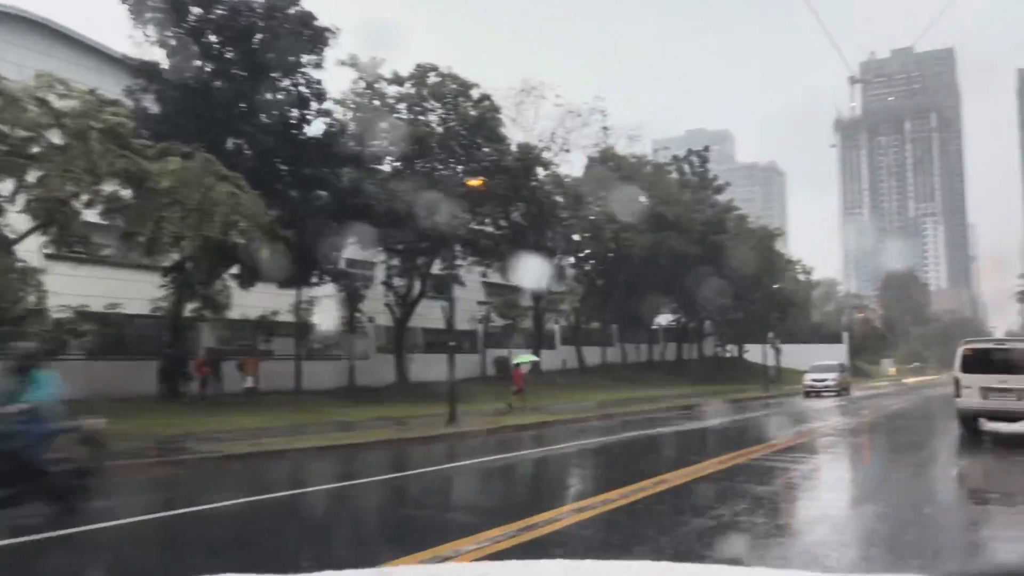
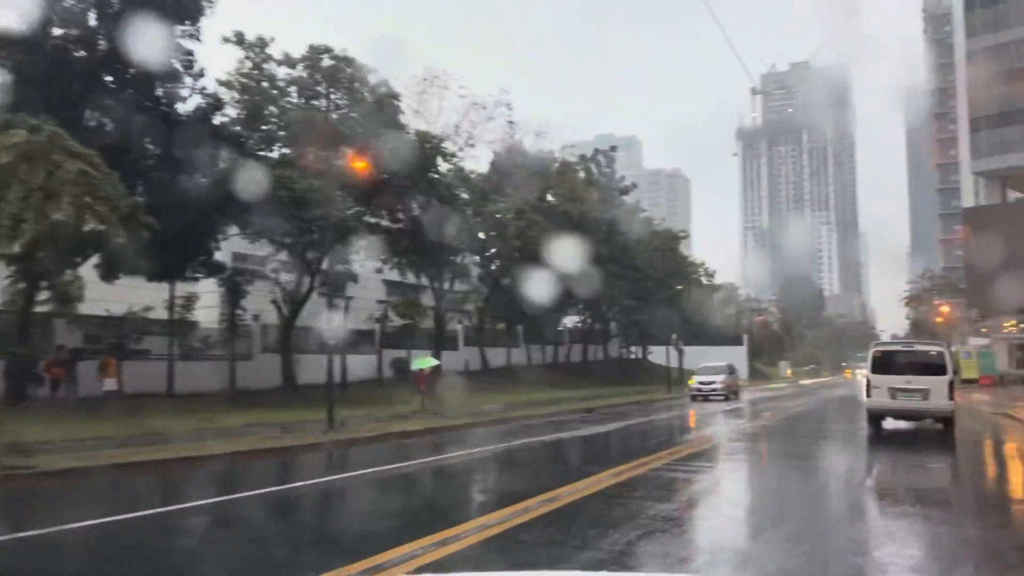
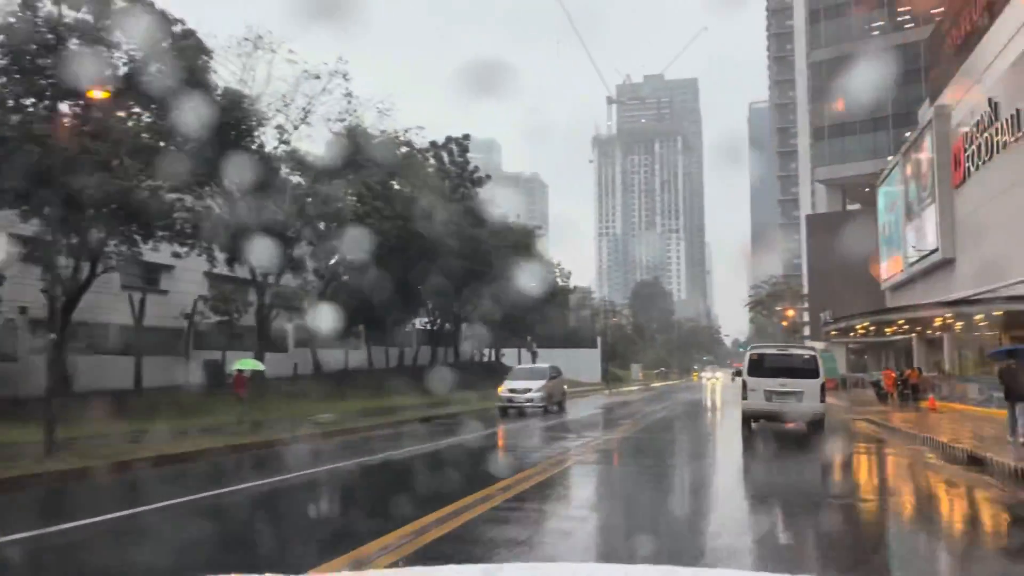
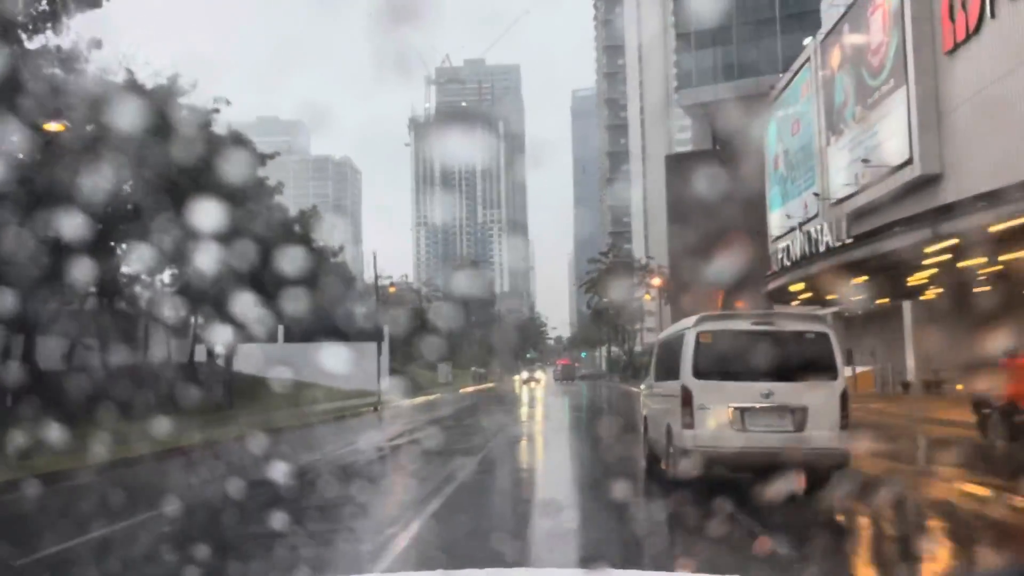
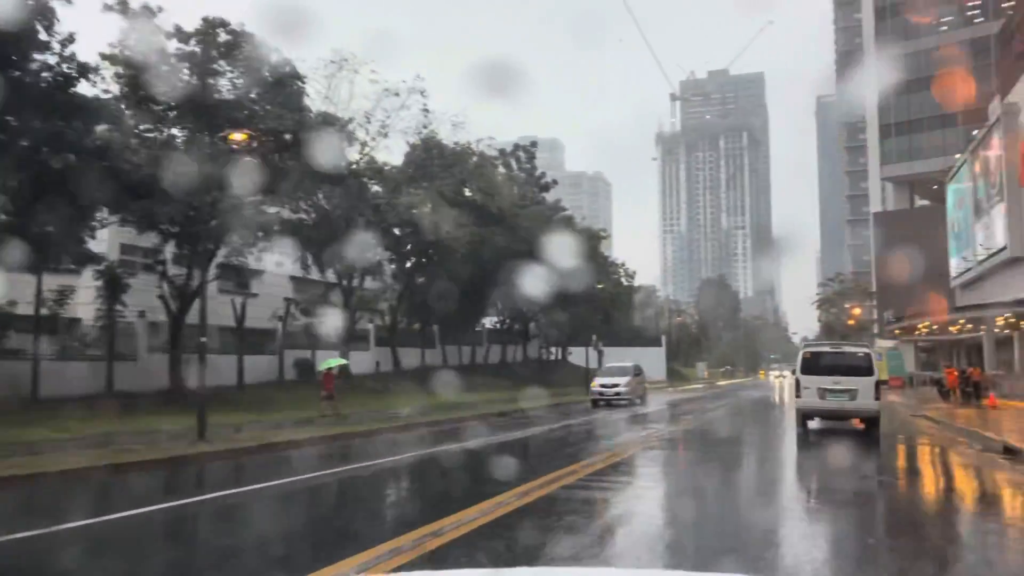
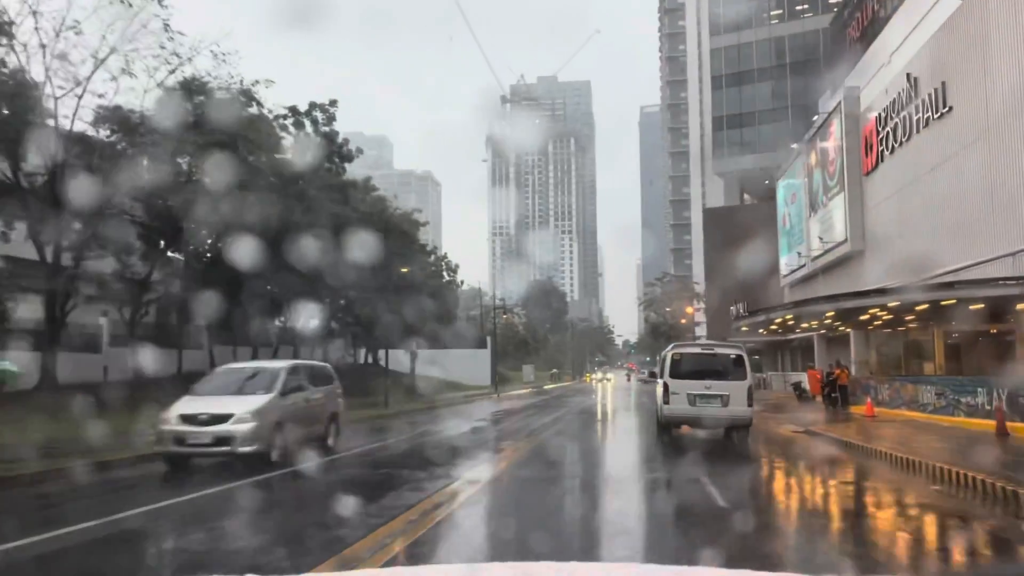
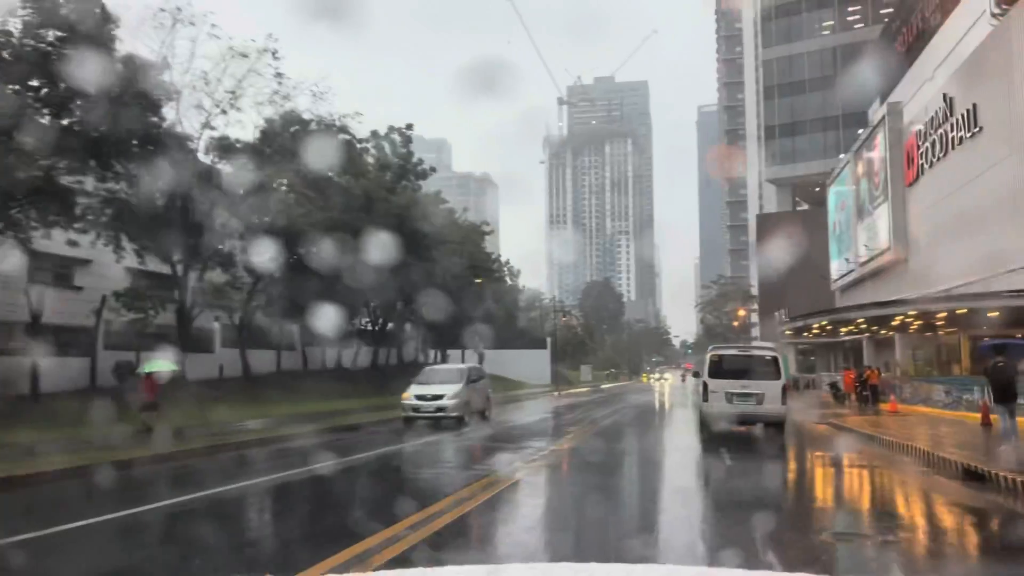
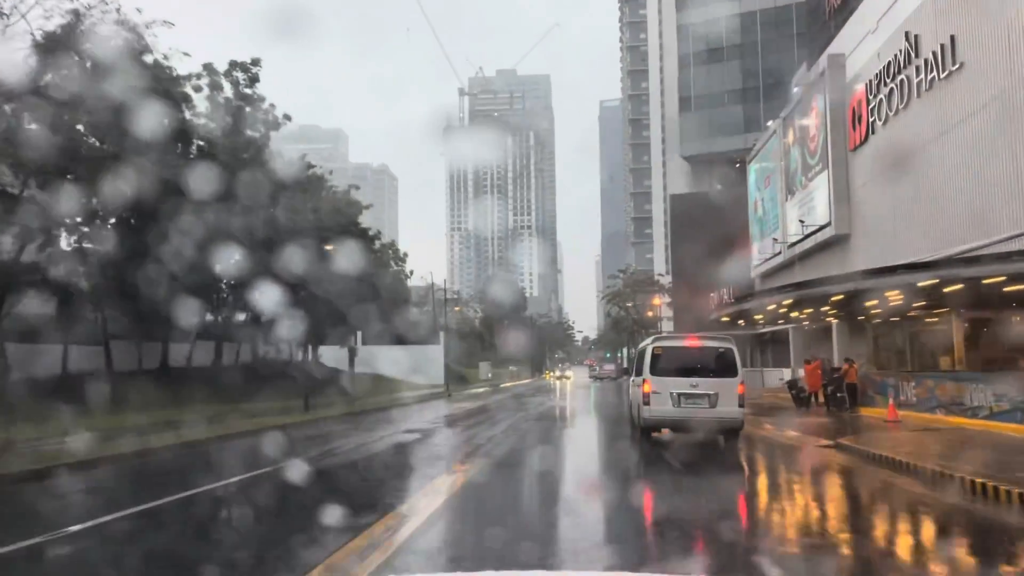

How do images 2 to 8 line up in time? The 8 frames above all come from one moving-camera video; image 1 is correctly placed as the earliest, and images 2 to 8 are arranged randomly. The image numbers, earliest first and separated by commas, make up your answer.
2, 5, 3, 7, 6, 8, 4
